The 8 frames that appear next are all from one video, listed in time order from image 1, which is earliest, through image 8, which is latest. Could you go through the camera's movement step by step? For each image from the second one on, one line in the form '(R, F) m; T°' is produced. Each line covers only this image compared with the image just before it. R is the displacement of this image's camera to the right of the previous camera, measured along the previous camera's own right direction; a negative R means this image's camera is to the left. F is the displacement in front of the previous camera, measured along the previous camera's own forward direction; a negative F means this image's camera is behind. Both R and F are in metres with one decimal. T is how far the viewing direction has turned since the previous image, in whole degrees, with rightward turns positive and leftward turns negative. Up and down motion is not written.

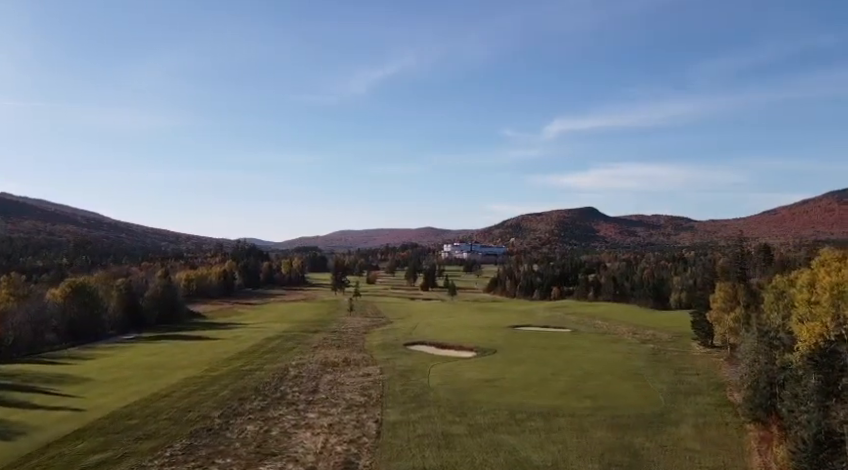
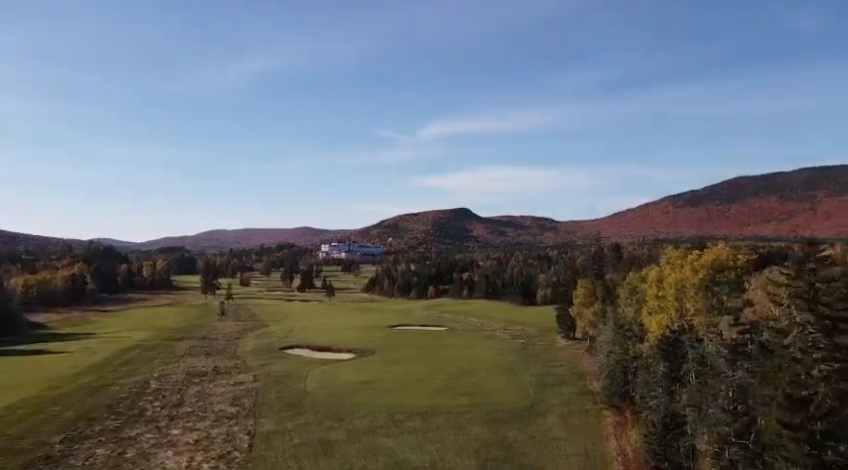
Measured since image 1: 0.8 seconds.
(+0.1, +0.7) m; +12°
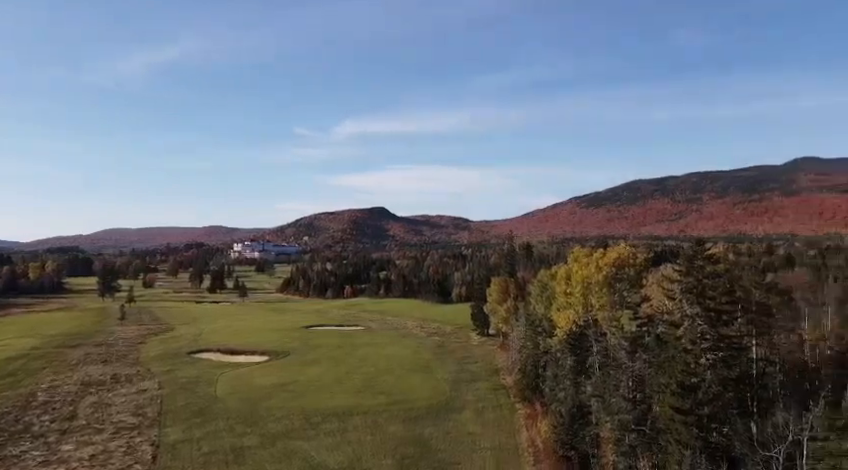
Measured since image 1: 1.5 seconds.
(+0.1, -0.2) m; +8°
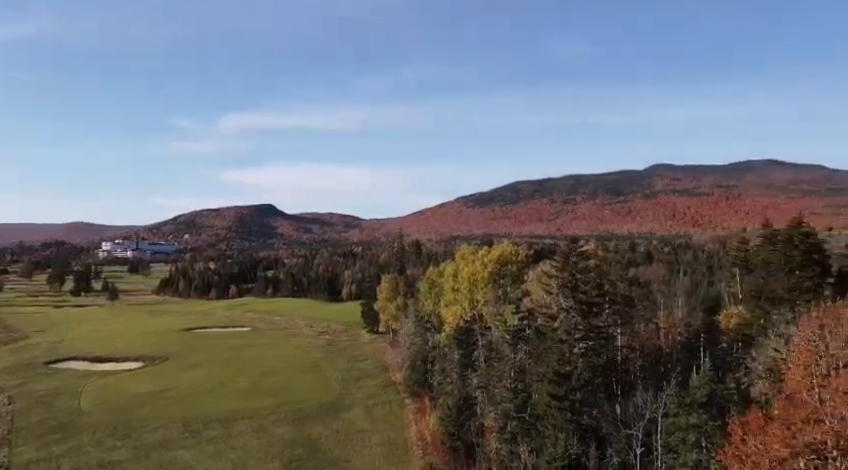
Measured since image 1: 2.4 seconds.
(0.0, -0.7) m; +10°
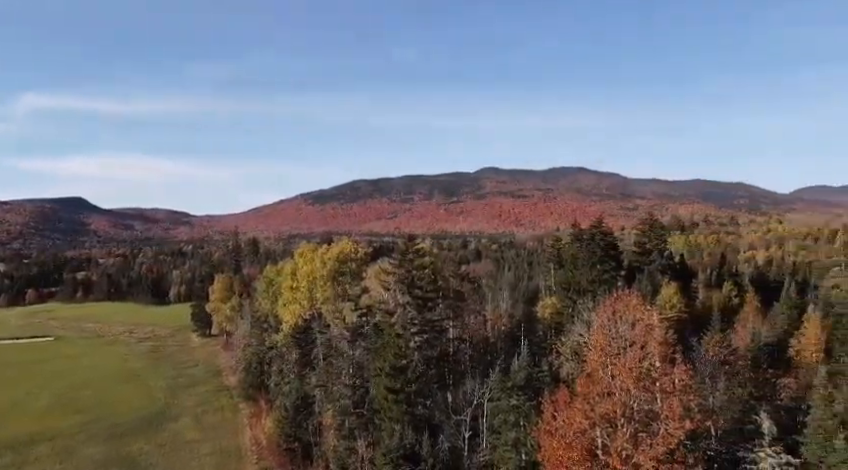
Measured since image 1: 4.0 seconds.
(0.0, -0.6) m; +15°
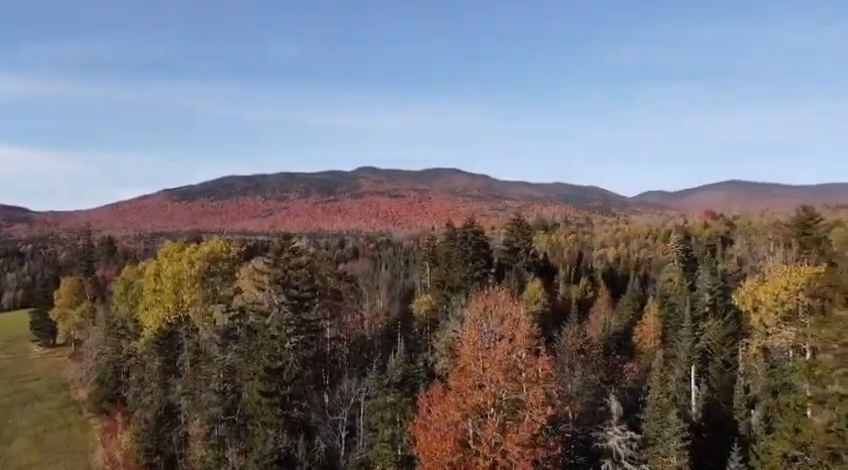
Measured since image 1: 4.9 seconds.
(0.0, -0.5) m; +12°
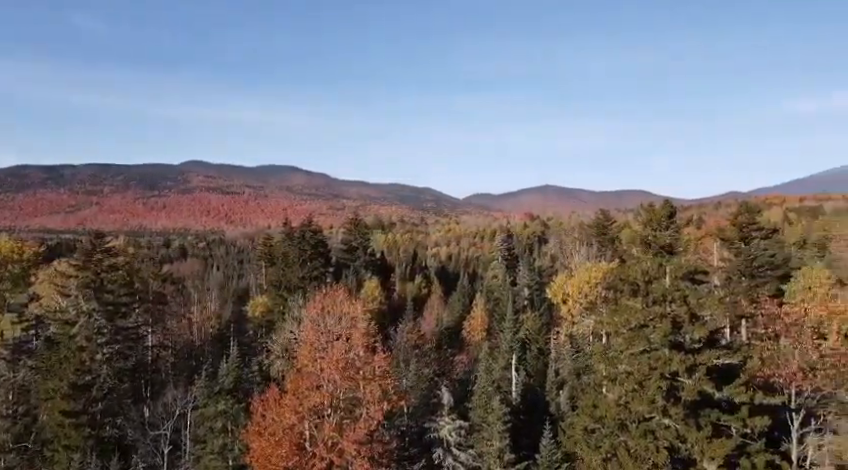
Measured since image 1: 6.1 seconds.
(+0.1, -0.4) m; +15°
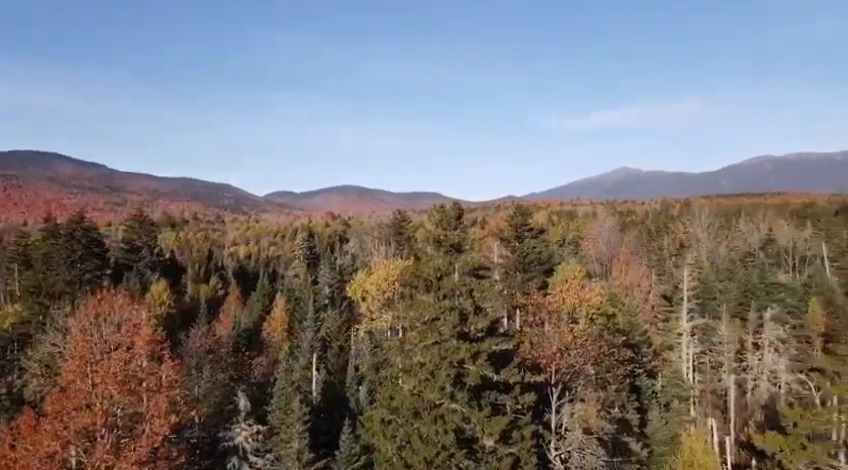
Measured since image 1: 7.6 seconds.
(0.0, -0.2) m; +19°
